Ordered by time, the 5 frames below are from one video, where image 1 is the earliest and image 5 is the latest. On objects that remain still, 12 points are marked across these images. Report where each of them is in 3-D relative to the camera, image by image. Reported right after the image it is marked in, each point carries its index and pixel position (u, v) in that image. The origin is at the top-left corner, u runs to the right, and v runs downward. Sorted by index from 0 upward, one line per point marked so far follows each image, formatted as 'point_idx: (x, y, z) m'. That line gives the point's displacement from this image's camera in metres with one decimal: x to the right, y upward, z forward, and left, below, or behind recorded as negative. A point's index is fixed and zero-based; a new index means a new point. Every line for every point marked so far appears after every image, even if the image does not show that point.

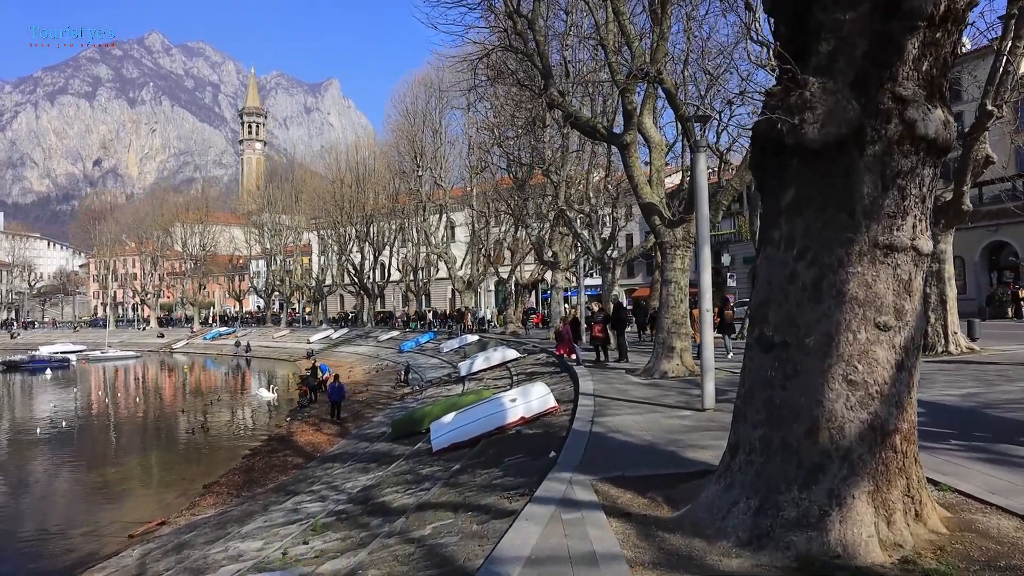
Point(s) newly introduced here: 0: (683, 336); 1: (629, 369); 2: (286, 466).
0: (+3.3, -0.9, +14.1) m
1: (+2.5, -1.7, +15.4) m
2: (-5.2, -4.0, +16.5) m
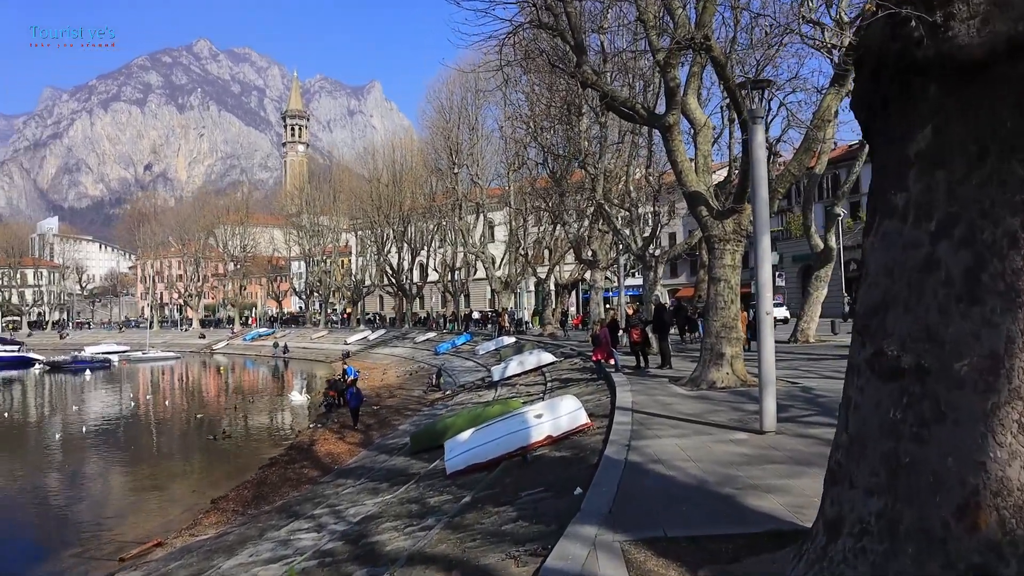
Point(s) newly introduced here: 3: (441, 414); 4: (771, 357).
0: (+3.8, -0.9, +12.5) m
1: (+3.0, -1.7, +13.8) m
2: (-4.5, -4.0, +15.4) m
3: (-1.9, -3.4, +19.8) m
4: (+2.7, -0.7, +7.6) m
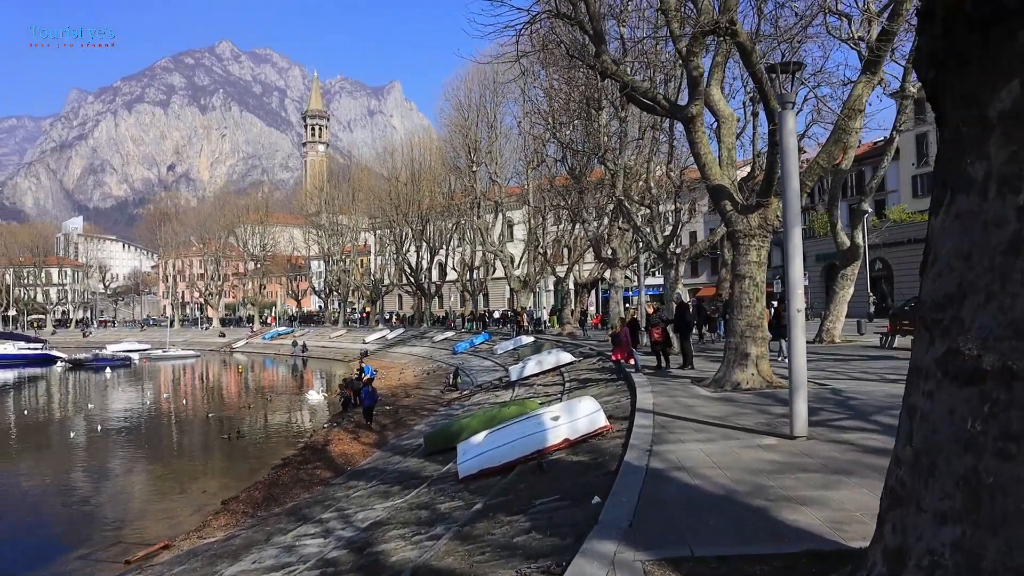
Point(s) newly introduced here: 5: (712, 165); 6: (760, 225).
0: (+4.1, -0.9, +12.0) m
1: (+3.3, -1.6, +13.3) m
2: (-4.2, -4.0, +15.1) m
3: (-1.5, -3.4, +19.5) m
4: (+2.8, -0.7, +7.1) m
5: (+3.4, +2.1, +12.4) m
6: (+4.1, +1.1, +12.1) m
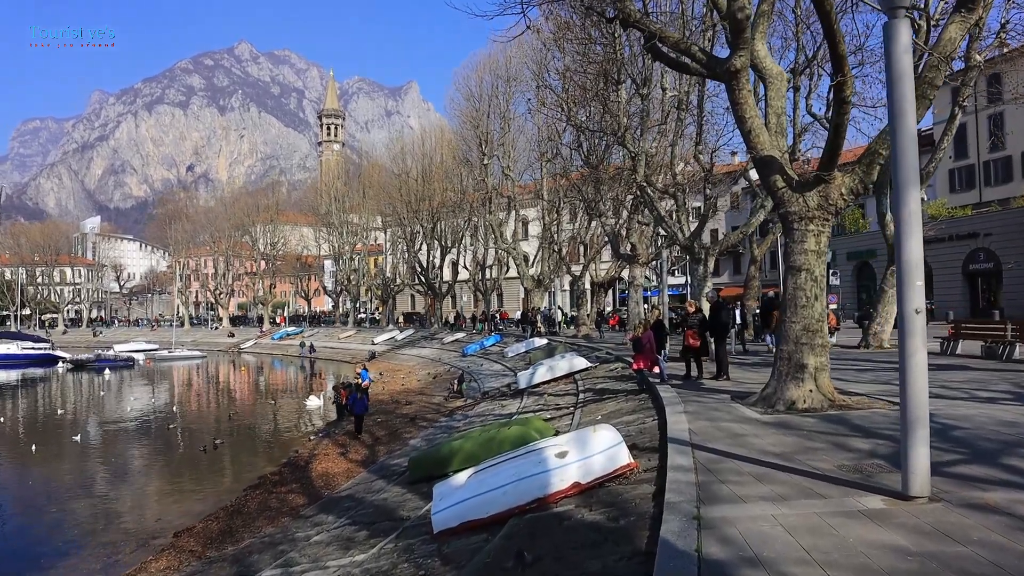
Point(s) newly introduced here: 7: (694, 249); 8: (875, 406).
0: (+4.1, -0.8, +9.6) m
1: (+3.4, -1.6, +11.0) m
2: (-4.1, -3.9, +12.9) m
3: (-1.3, -3.3, +17.3) m
4: (+2.7, -0.6, +4.8) m
5: (+3.4, +2.2, +10.0) m
6: (+4.1, +1.1, +9.7) m
7: (+5.0, +1.1, +20.2) m
8: (+4.6, -1.5, +9.3) m
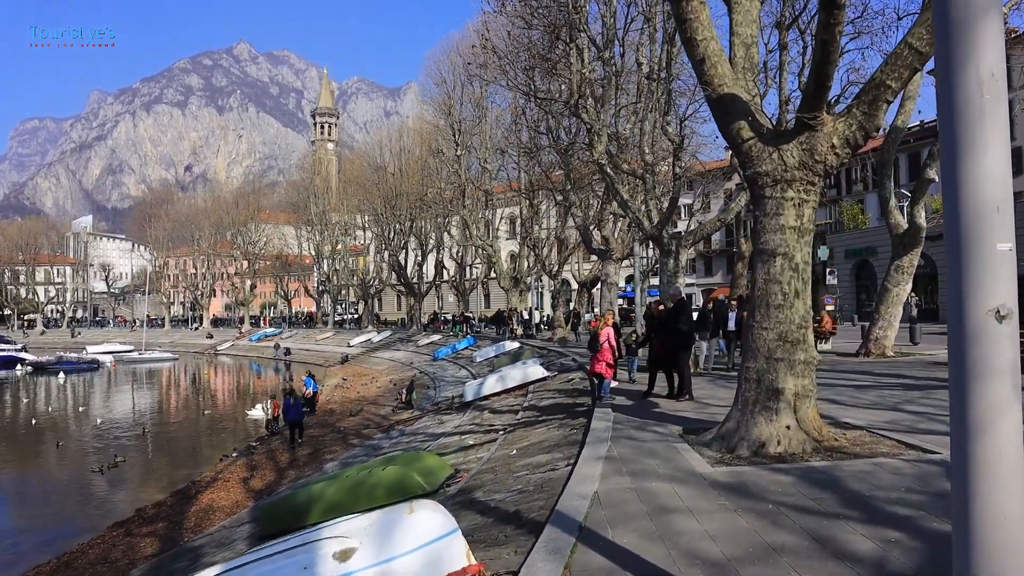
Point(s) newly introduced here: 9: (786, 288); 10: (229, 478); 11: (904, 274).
0: (+2.7, -0.7, +6.8) m
1: (+2.0, -1.5, +8.2) m
2: (-5.5, -3.8, +10.1) m
3: (-2.7, -3.2, +14.4) m
4: (+1.4, -0.5, +2.0) m
5: (+2.0, +2.2, +7.2) m
6: (+2.8, +1.2, +6.9) m
7: (+3.6, +1.1, +17.3) m
8: (+3.3, -1.4, +6.5) m
9: (+2.6, 0.0, +6.8) m
10: (-6.0, -4.0, +15.4) m
11: (+9.1, +0.3, +16.8) m
